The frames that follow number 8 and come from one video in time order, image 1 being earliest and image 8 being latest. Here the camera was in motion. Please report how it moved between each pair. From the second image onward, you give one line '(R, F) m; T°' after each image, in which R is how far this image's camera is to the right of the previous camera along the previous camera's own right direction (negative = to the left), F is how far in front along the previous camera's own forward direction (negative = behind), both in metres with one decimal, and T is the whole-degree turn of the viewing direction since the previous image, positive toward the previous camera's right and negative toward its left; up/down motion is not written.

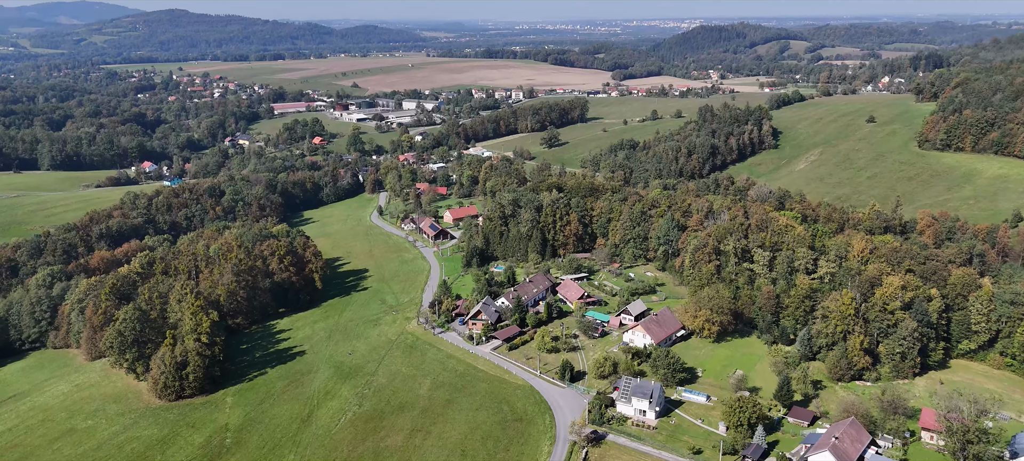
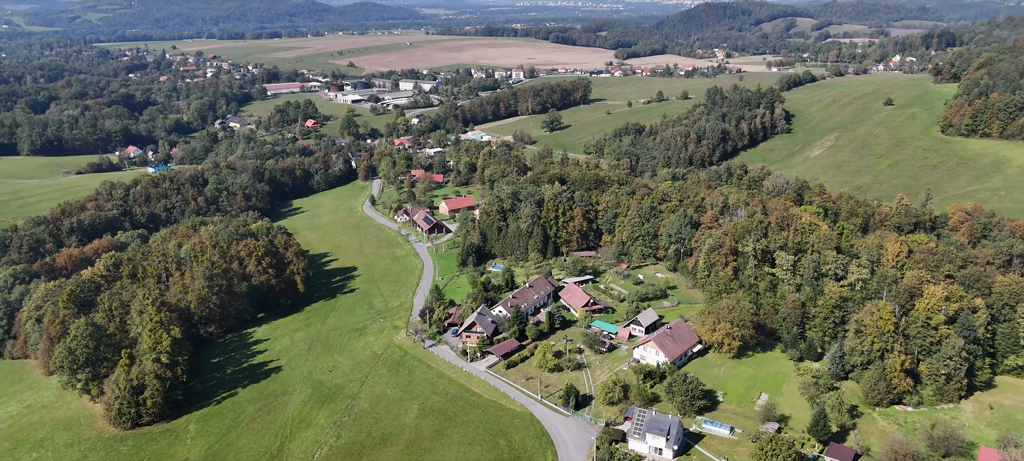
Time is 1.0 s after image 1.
(+0.3, +8.2) m; 0°
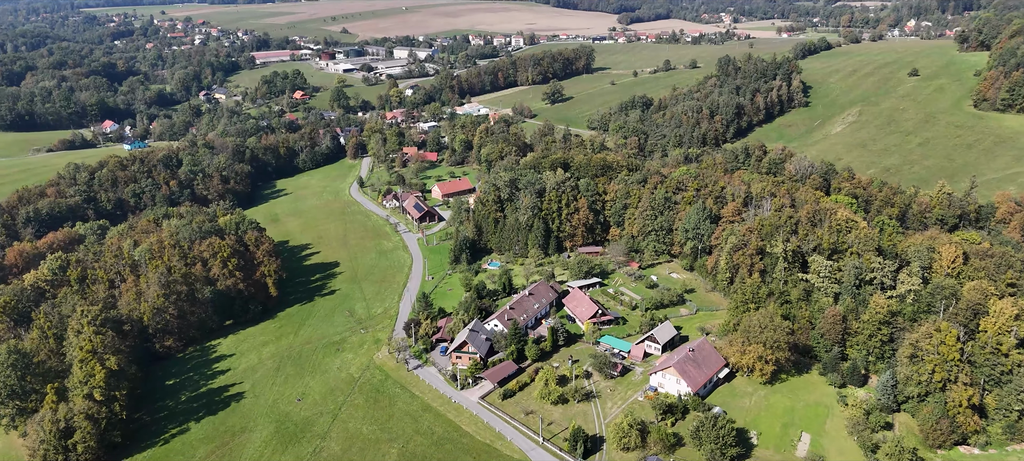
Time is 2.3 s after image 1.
(+0.3, +10.4) m; 0°
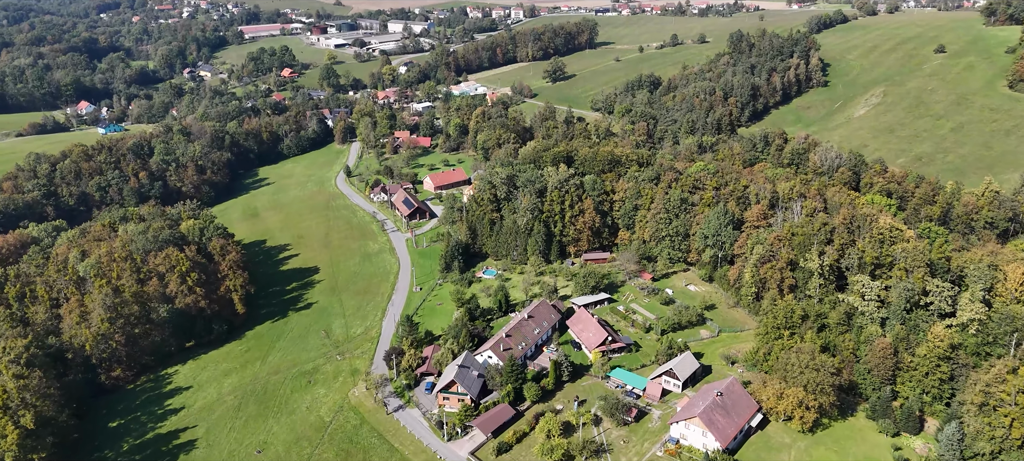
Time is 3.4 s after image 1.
(+0.4, +9.7) m; 0°
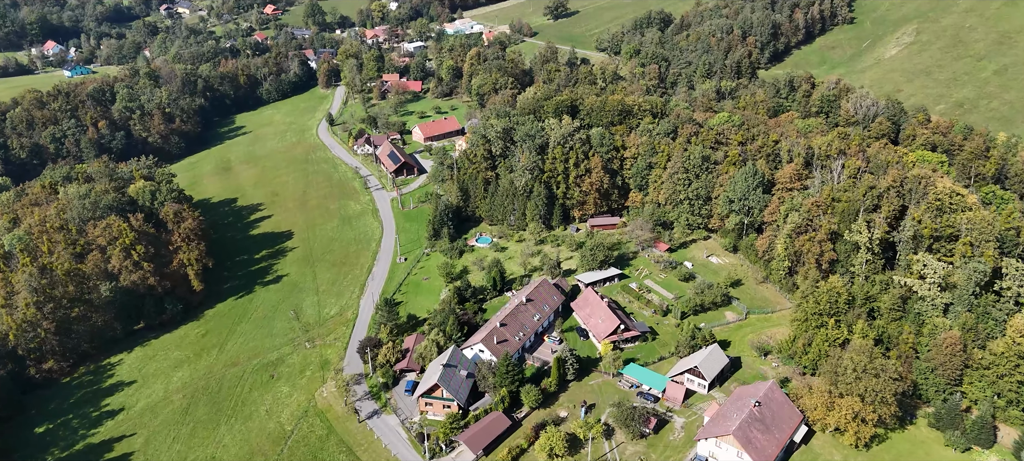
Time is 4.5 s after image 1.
(+0.4, +10.1) m; 0°
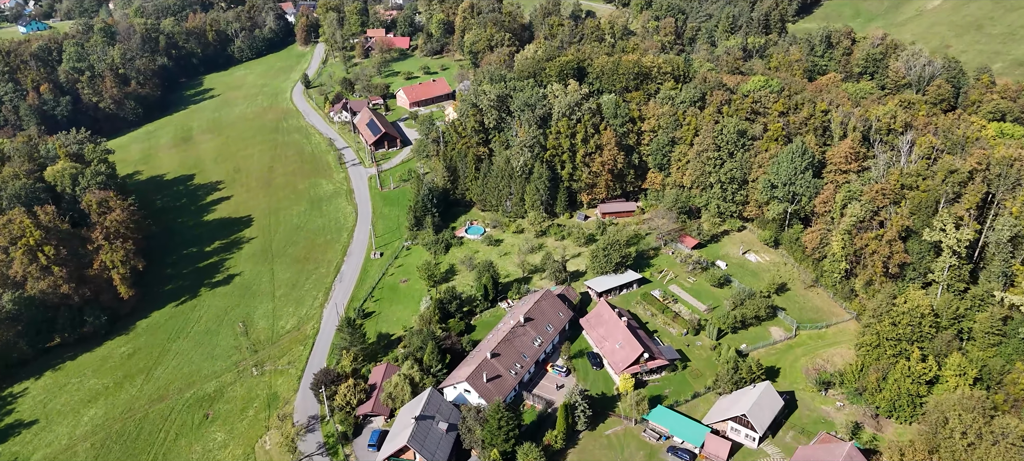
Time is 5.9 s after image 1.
(+0.3, +11.7) m; 0°
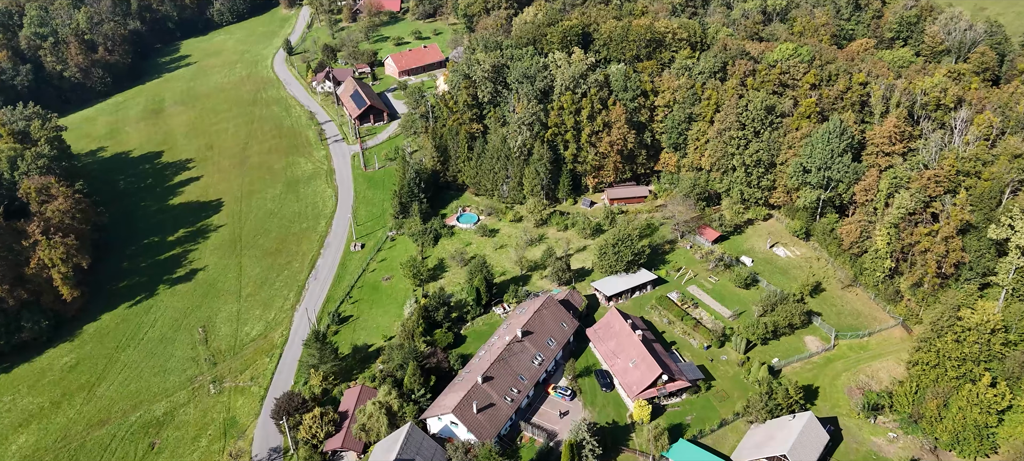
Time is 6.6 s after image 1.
(+0.2, +6.6) m; 0°
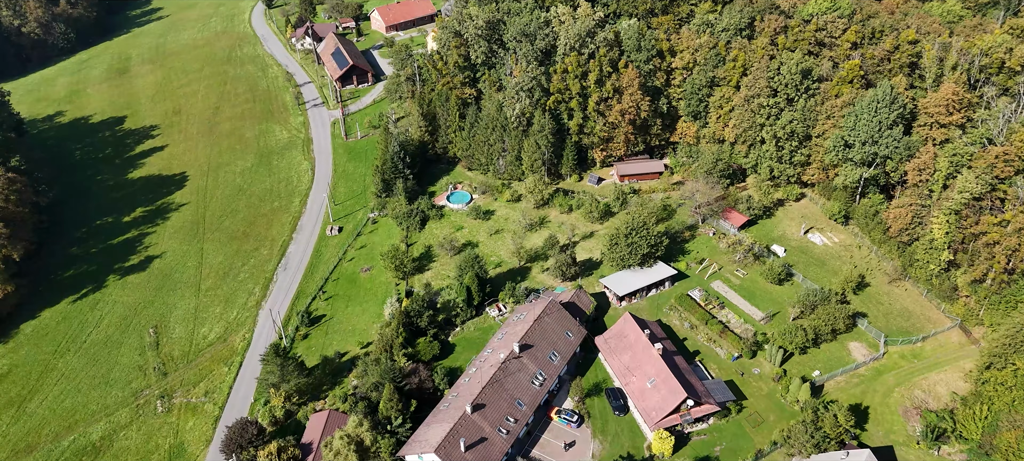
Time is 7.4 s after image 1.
(+0.2, +6.3) m; 0°
